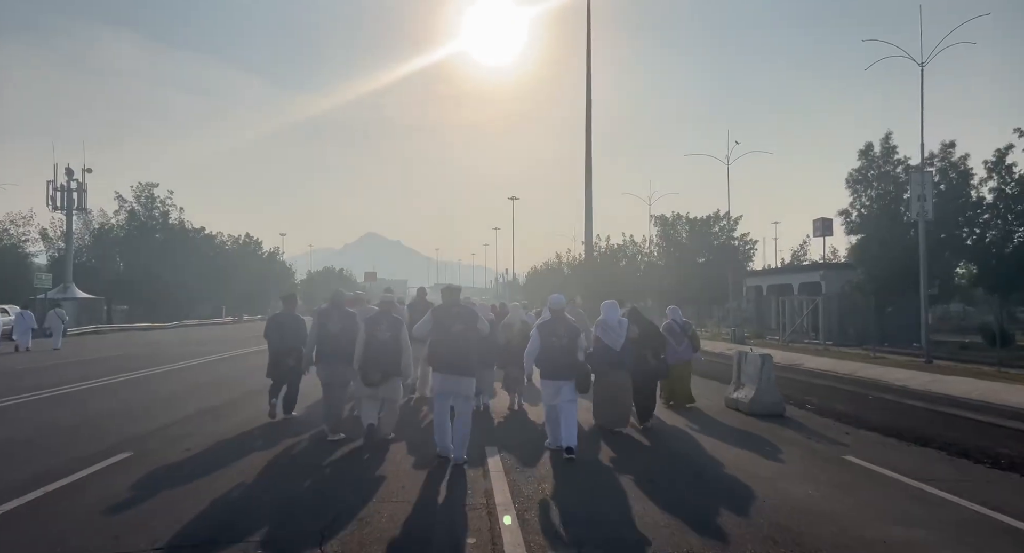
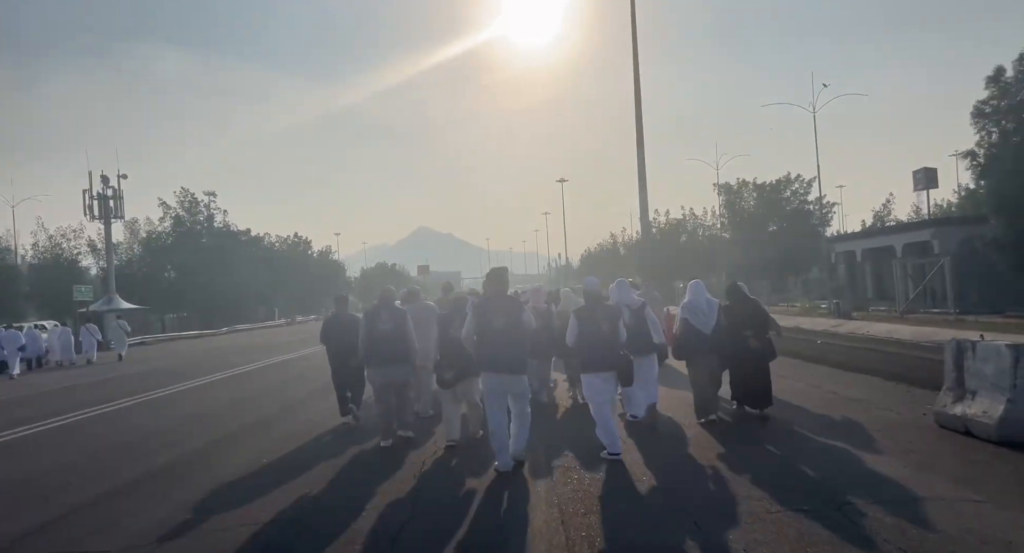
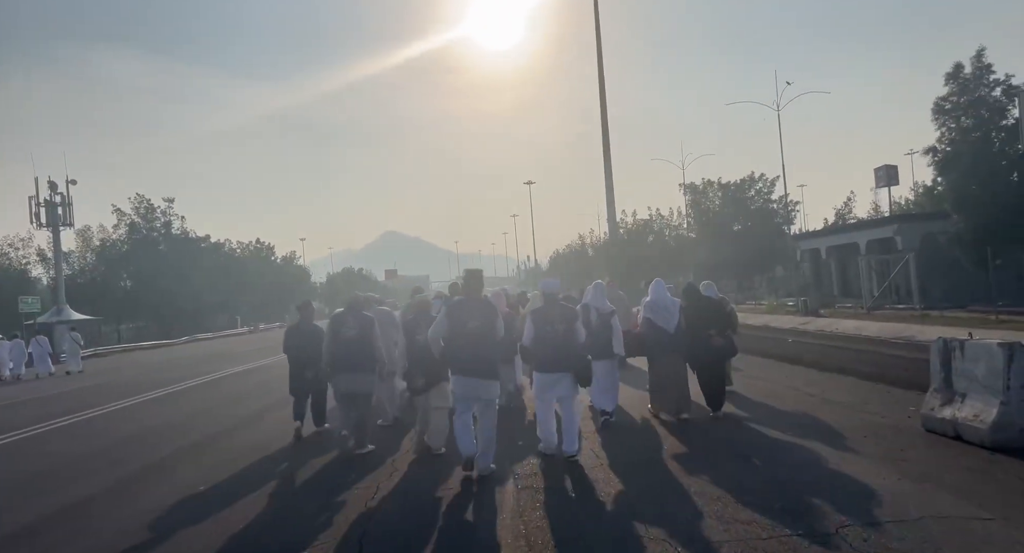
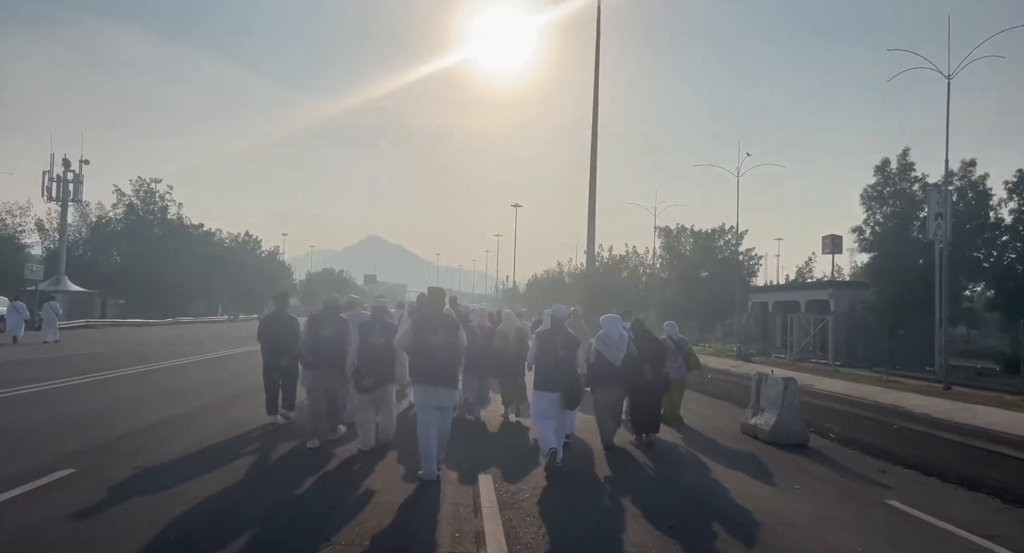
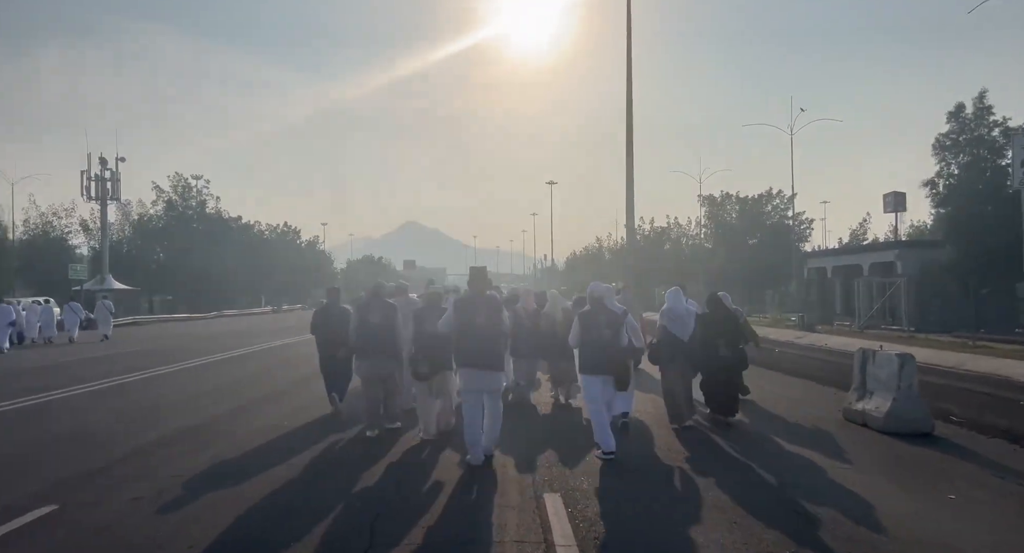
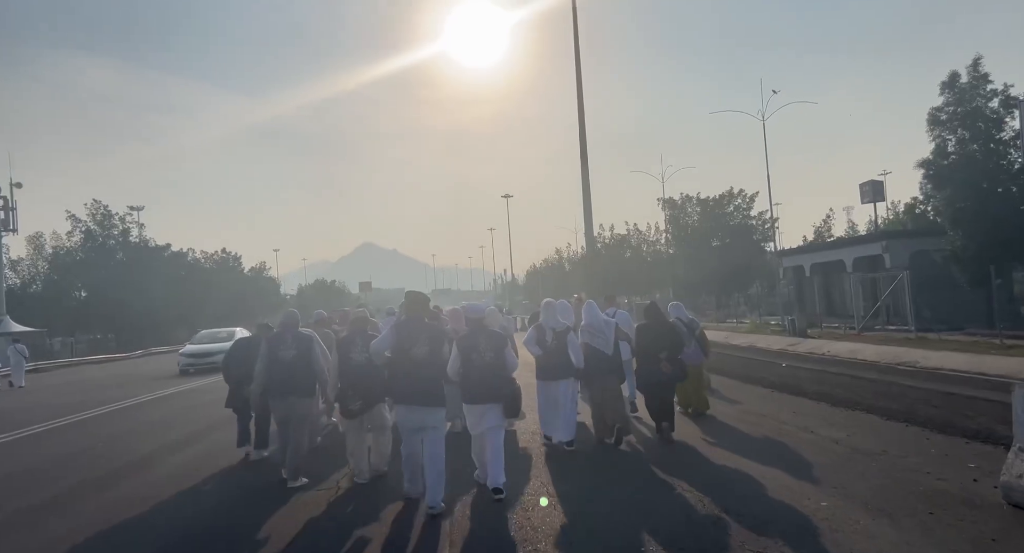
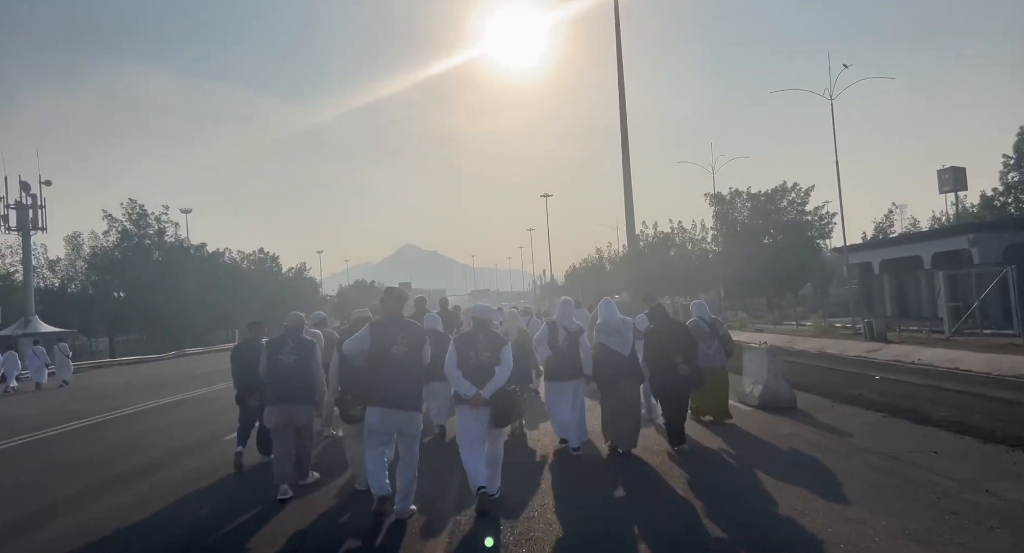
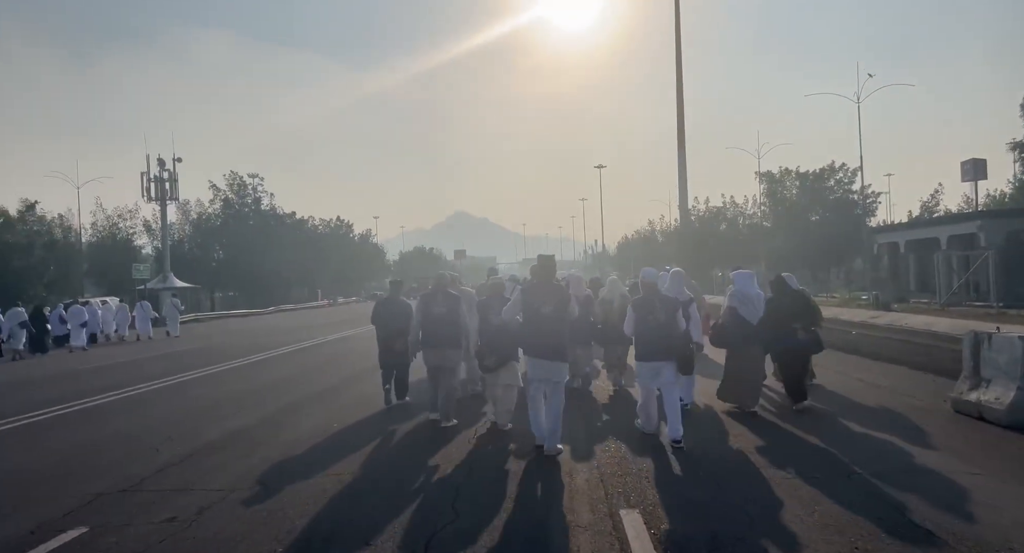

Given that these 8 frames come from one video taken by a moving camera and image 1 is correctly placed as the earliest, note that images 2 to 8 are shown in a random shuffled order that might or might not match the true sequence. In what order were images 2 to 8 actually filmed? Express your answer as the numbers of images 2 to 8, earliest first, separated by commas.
4, 5, 8, 2, 3, 6, 7
